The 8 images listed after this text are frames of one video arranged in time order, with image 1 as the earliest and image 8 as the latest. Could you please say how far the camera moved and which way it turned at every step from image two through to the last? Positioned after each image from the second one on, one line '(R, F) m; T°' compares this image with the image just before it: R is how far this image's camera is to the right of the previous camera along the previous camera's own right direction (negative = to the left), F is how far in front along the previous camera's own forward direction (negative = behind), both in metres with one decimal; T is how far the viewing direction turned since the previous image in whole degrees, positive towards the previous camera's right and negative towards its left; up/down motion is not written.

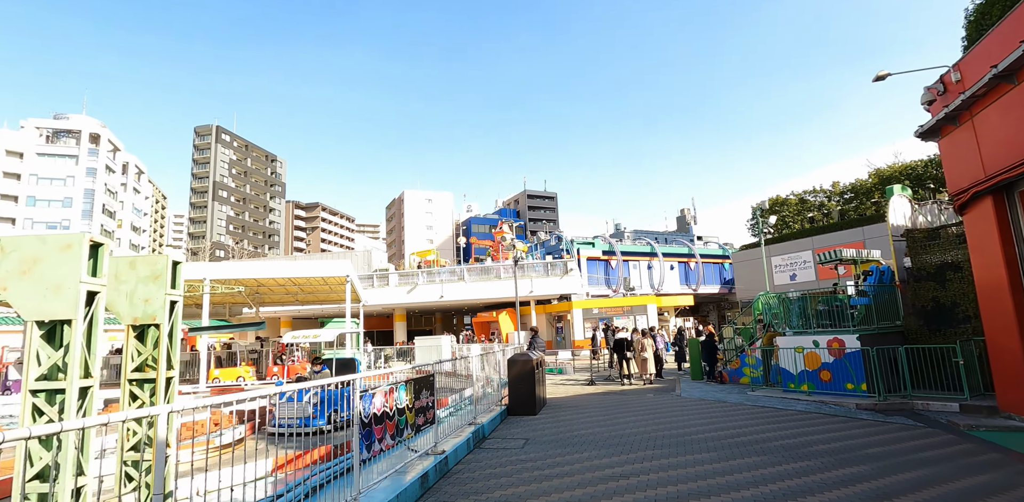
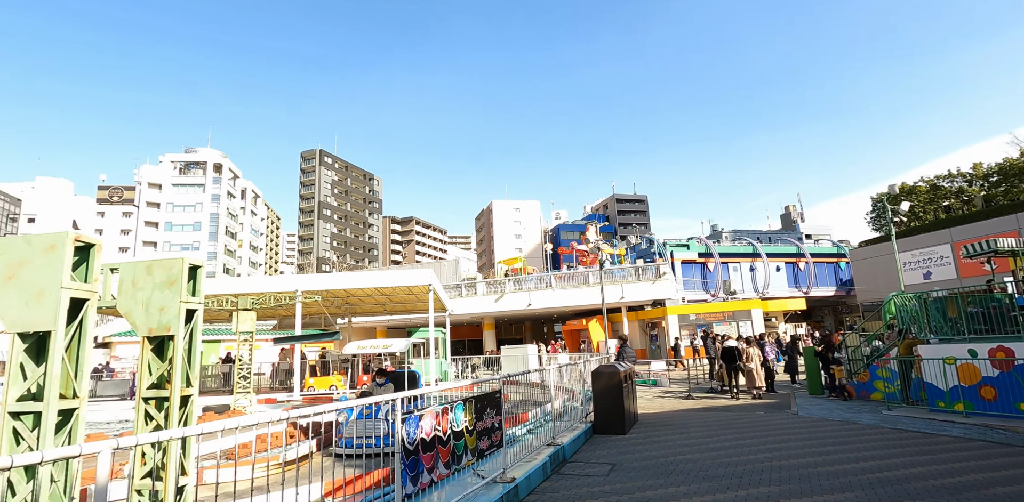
(+0.2, +0.9) m; -10°
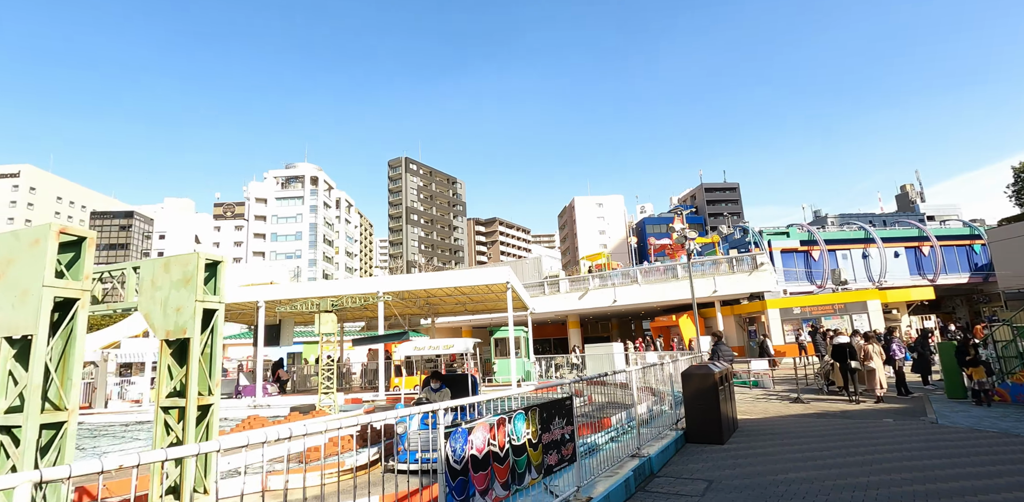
(+0.2, +0.7) m; -9°
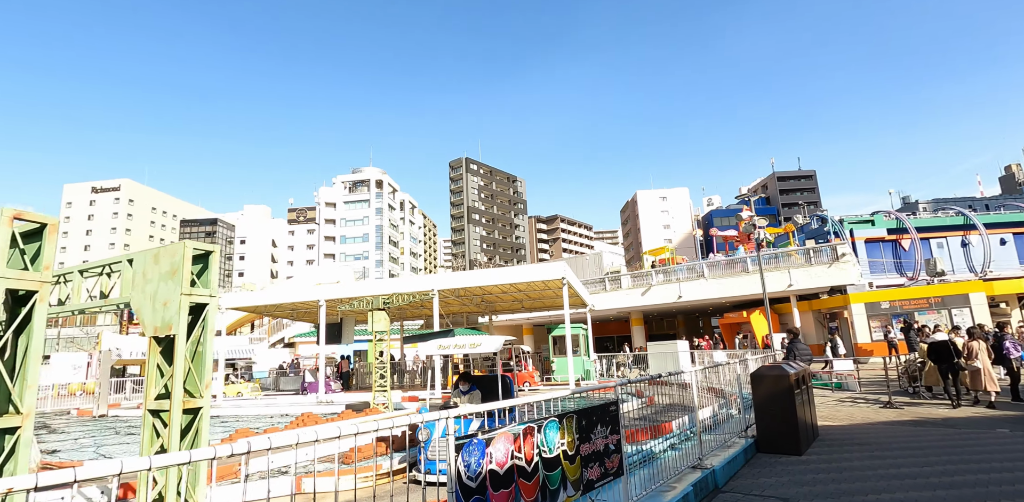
(+0.2, +0.5) m; -7°
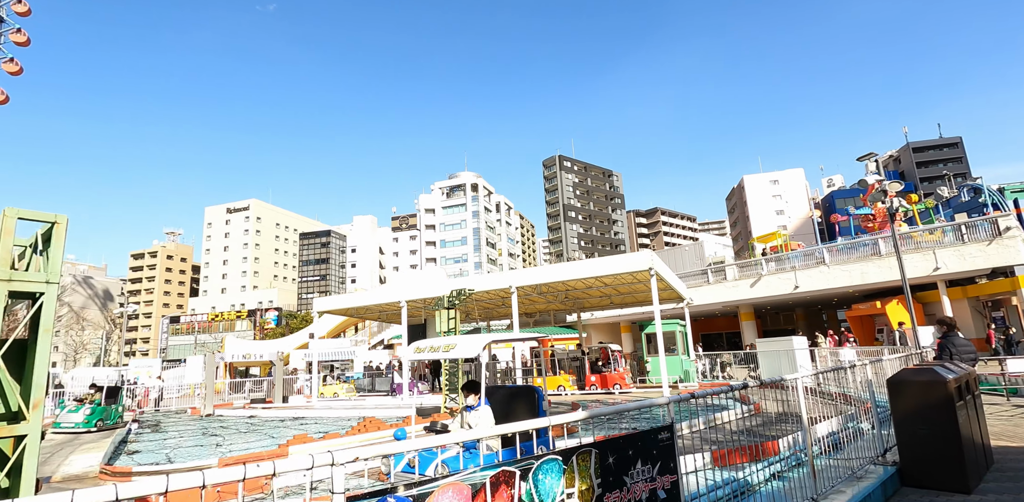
(+0.6, +1.2) m; -11°
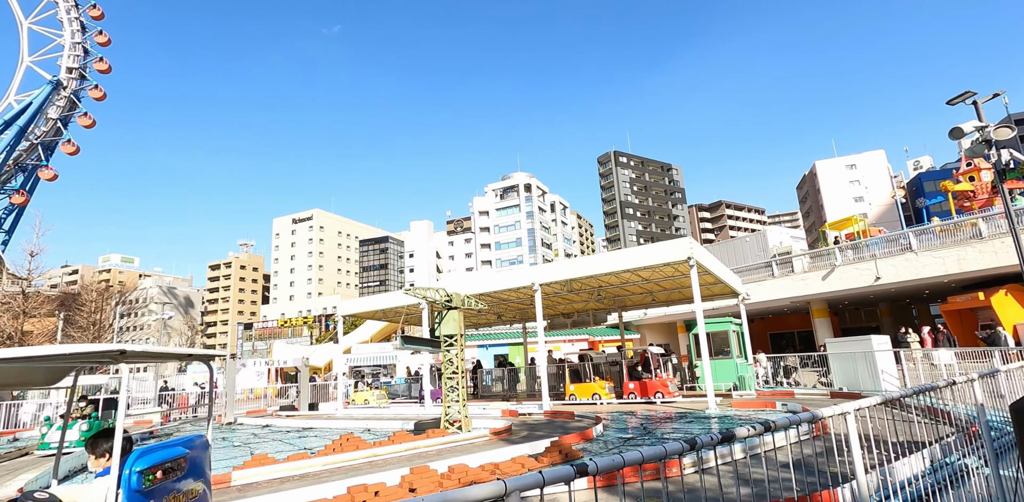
(+1.1, +1.7) m; -7°
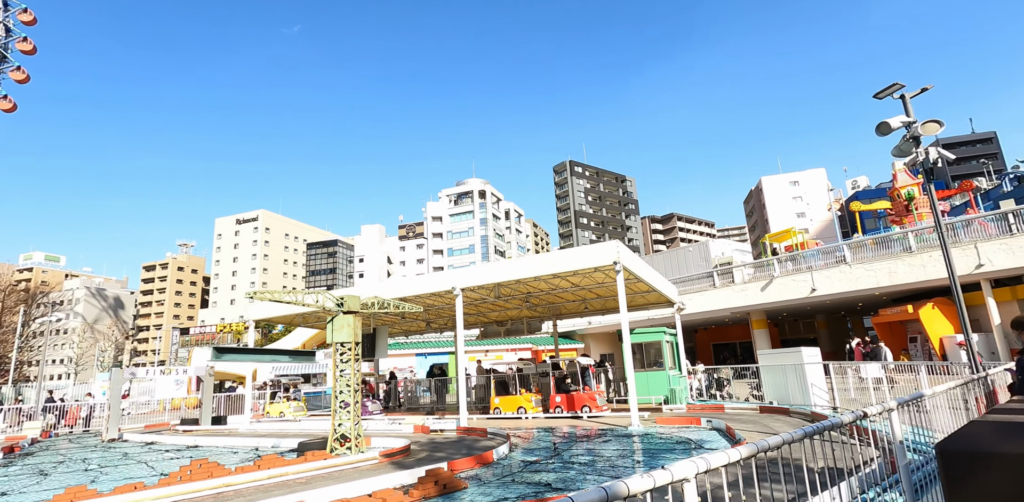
(+0.9, +1.0) m; +4°
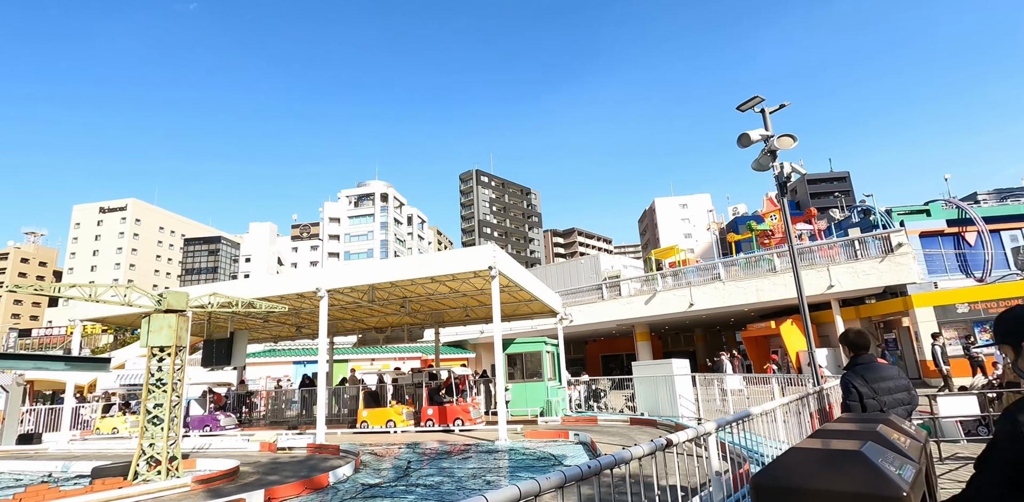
(+0.7, +0.6) m; +10°
